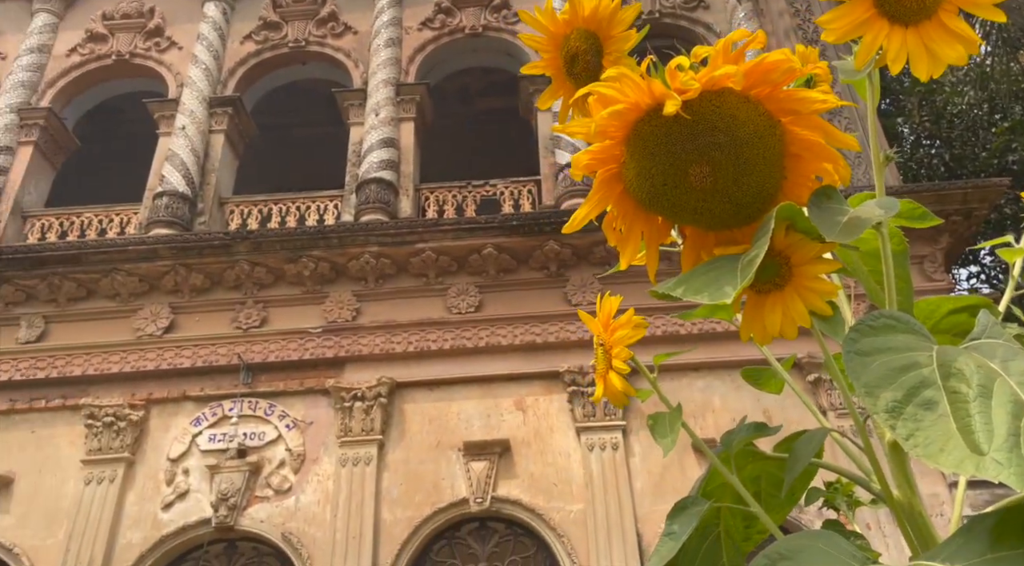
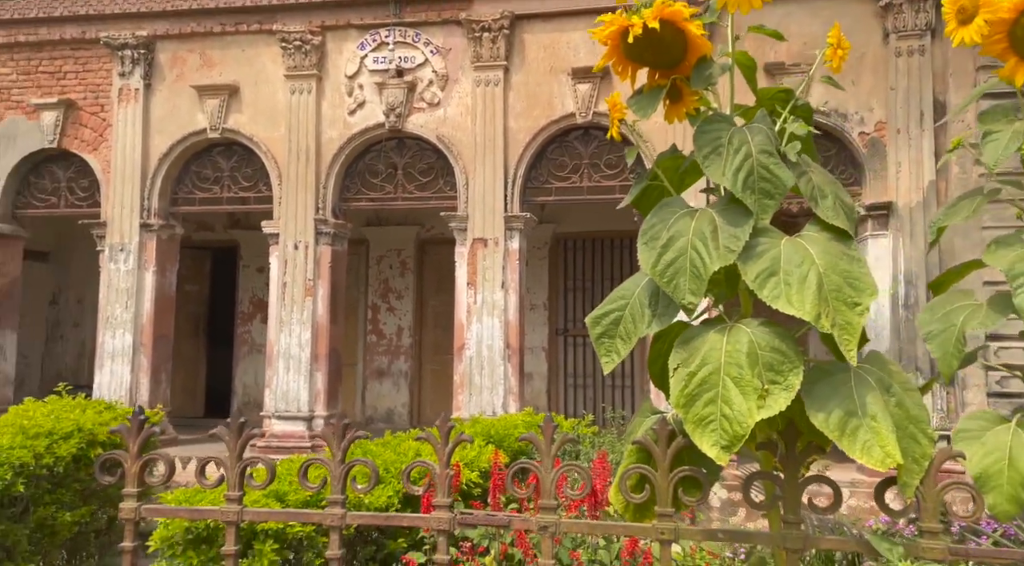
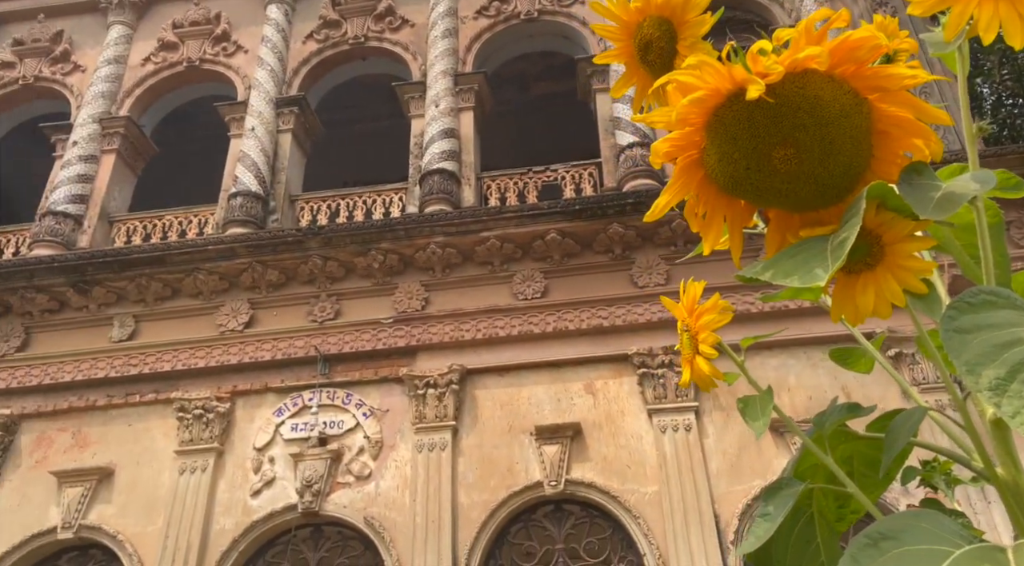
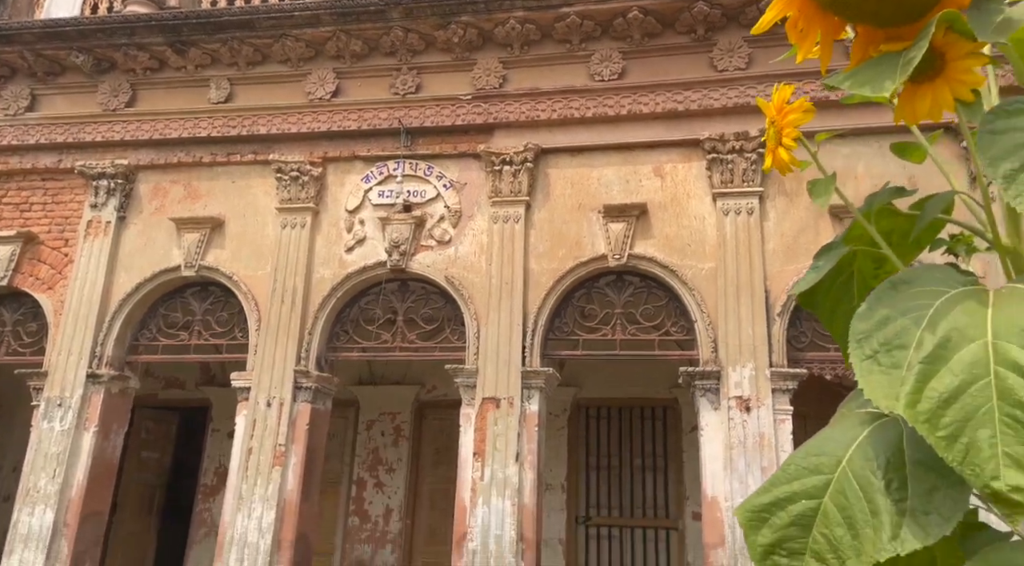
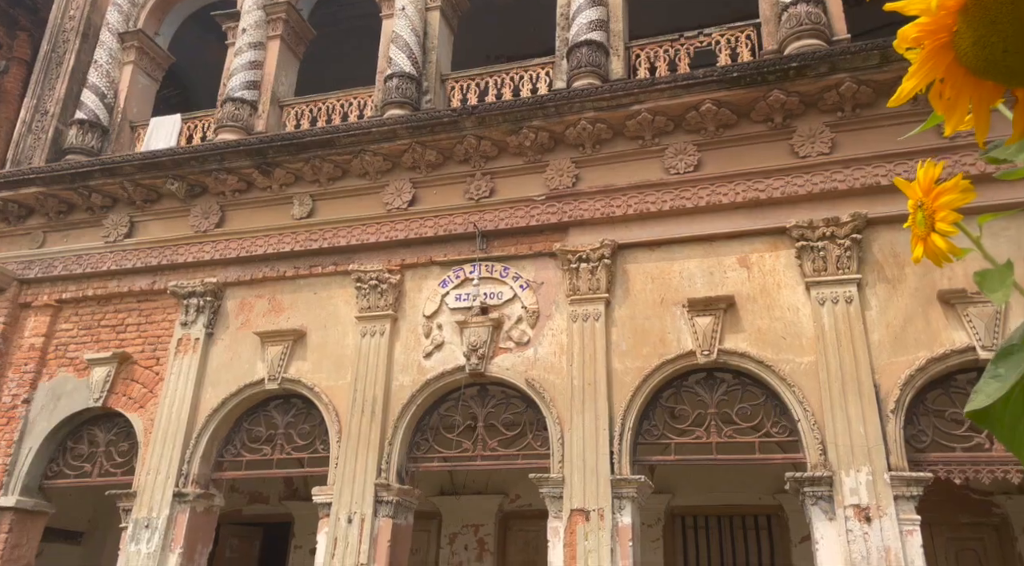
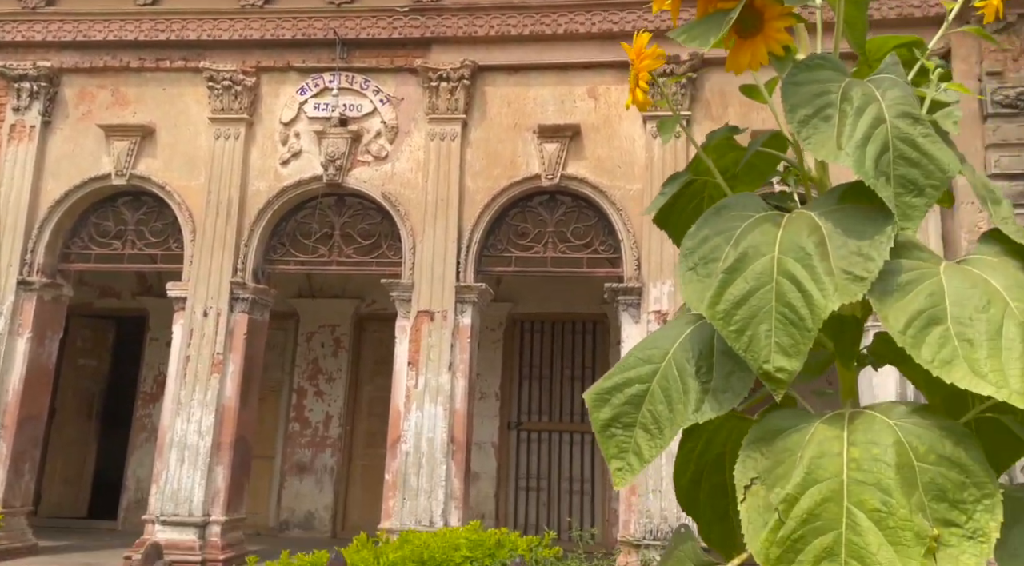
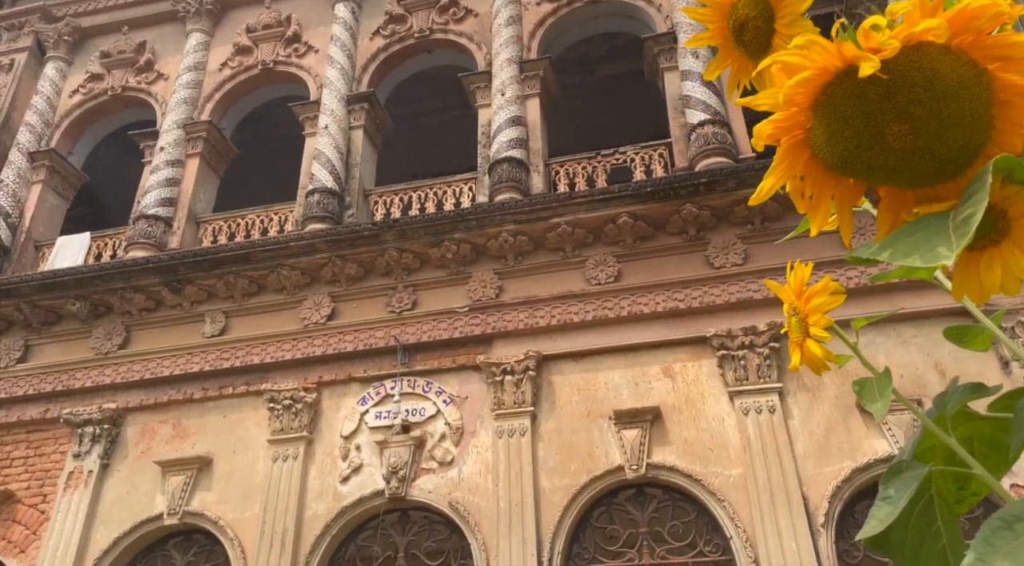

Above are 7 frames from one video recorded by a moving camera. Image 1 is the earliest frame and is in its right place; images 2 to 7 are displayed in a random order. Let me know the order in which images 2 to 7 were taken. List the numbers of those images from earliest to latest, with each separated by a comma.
3, 7, 5, 4, 6, 2
